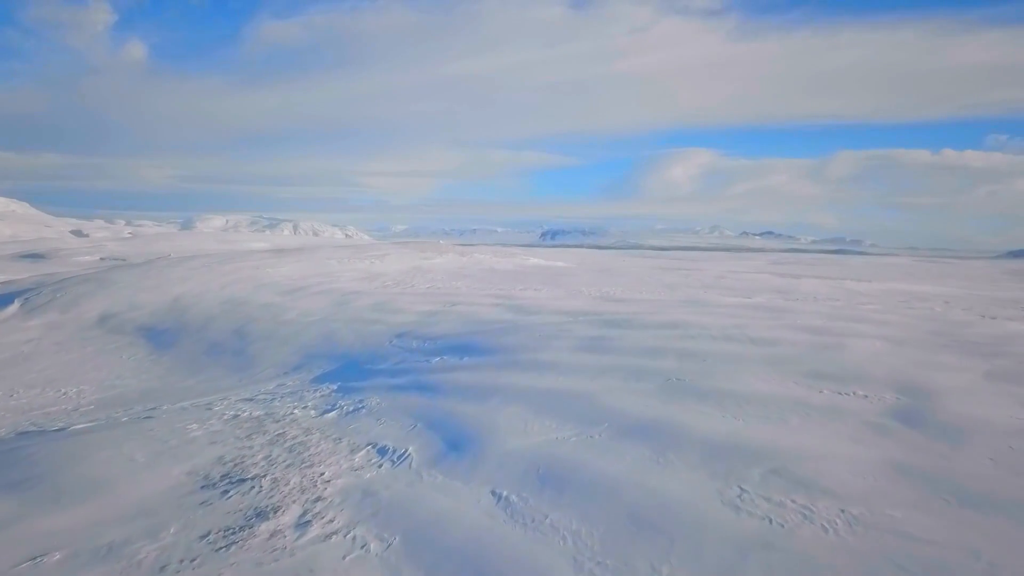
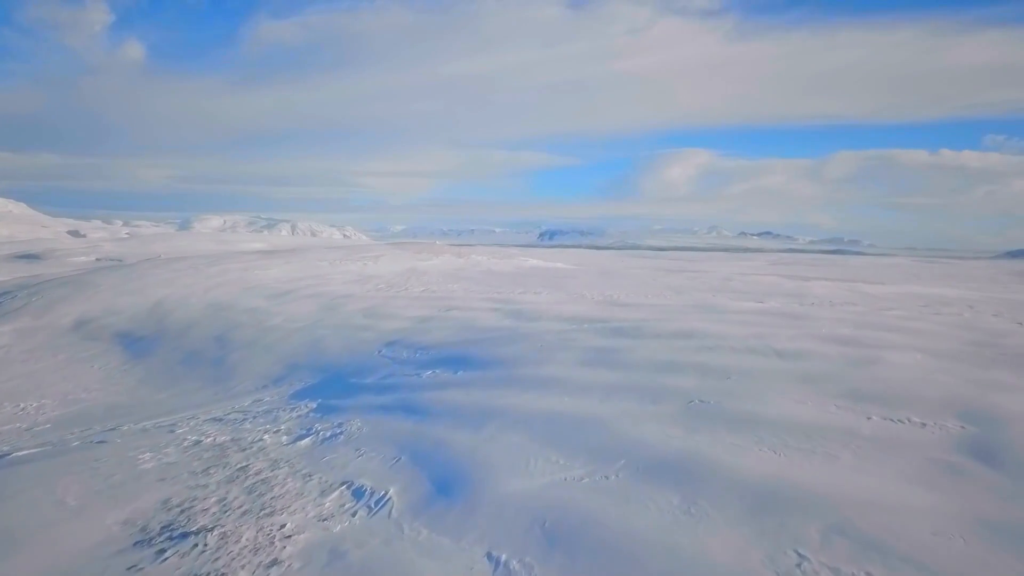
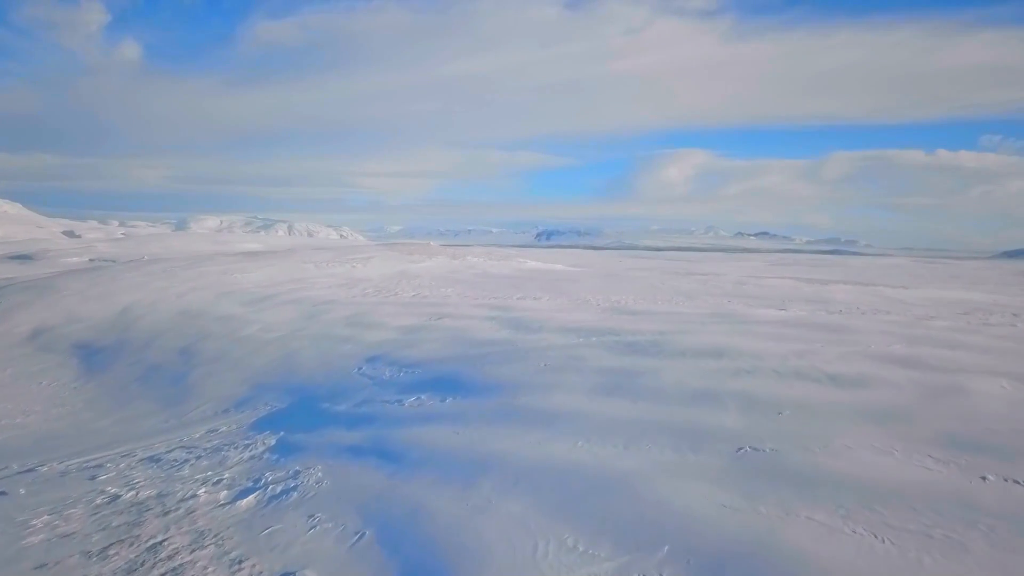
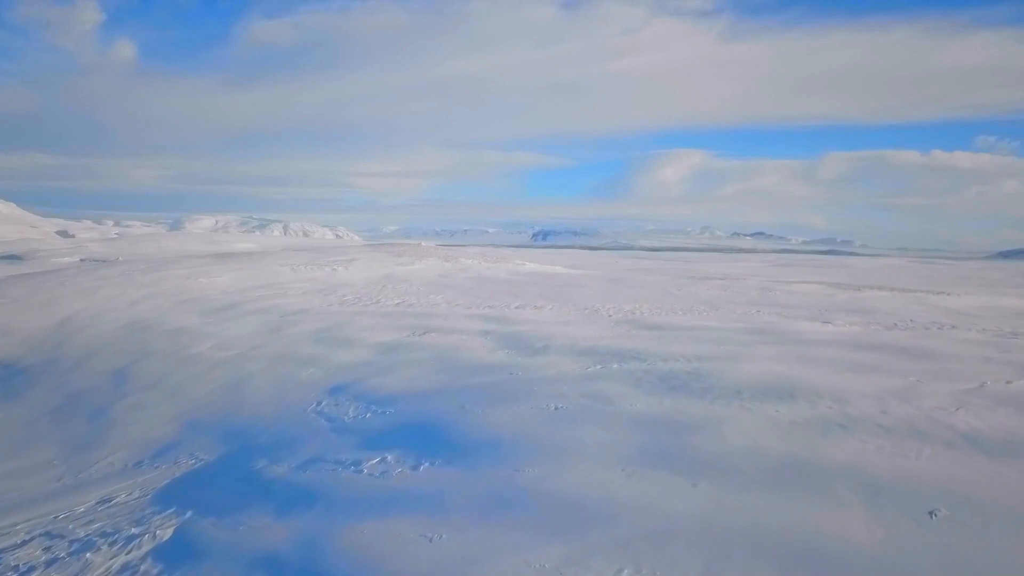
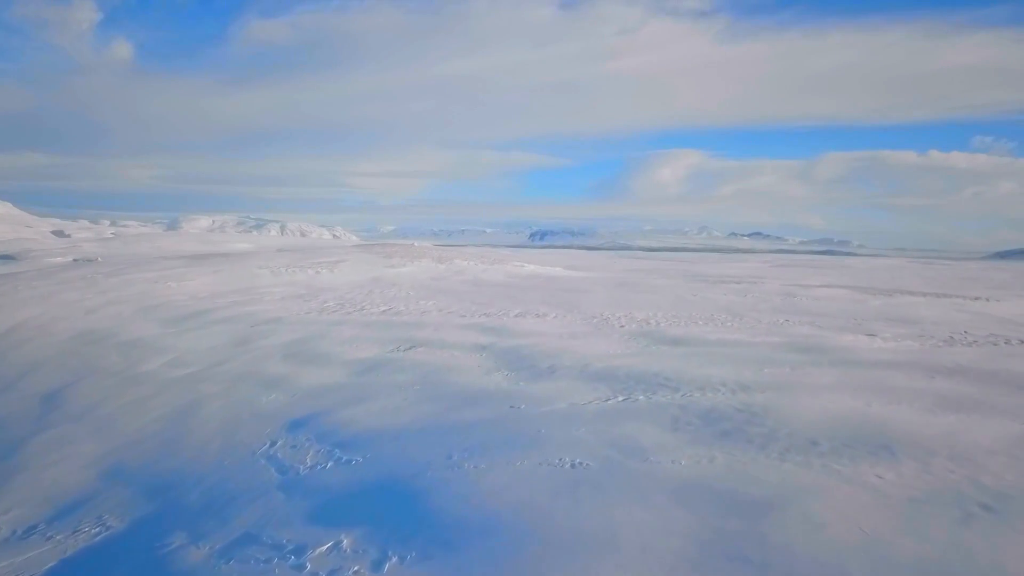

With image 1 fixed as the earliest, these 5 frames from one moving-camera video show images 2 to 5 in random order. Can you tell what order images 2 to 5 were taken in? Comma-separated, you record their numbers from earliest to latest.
2, 3, 4, 5
